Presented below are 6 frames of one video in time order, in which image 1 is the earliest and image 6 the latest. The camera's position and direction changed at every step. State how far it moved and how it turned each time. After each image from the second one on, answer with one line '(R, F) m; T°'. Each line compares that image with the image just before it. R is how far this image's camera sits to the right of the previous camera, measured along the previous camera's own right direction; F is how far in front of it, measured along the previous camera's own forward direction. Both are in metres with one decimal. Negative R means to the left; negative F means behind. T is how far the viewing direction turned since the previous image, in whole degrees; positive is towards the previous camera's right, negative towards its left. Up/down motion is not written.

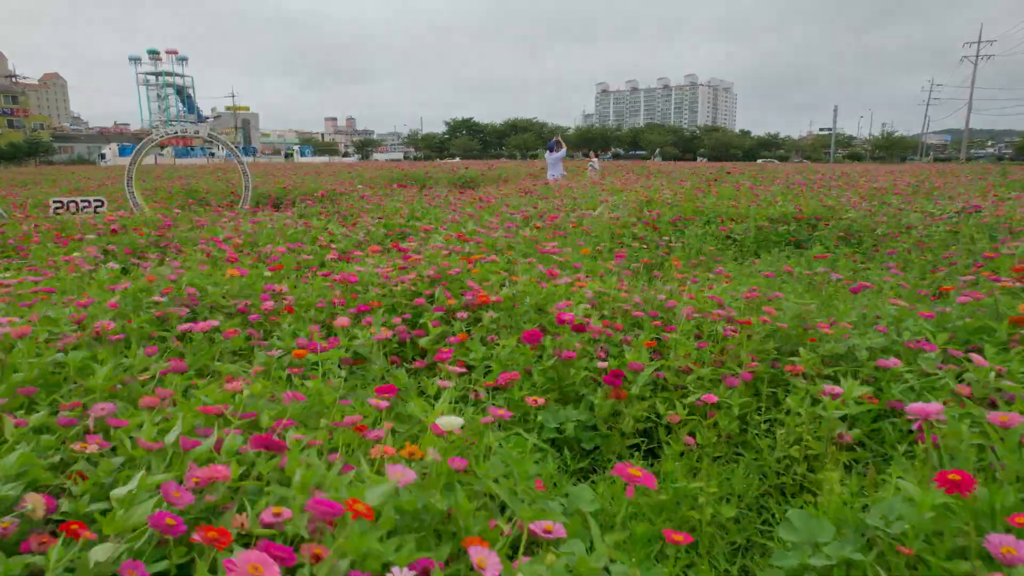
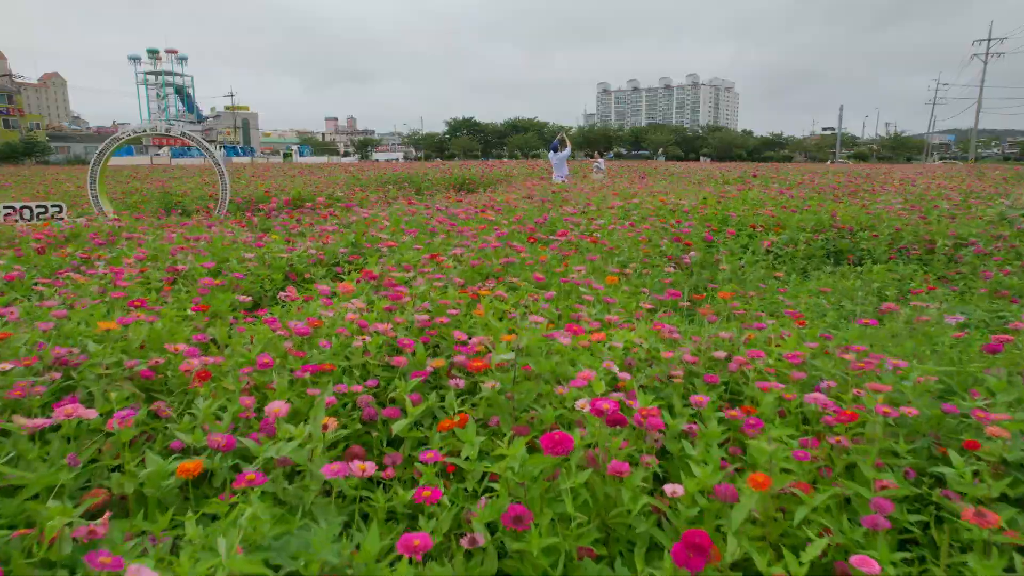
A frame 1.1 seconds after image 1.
(0.0, +0.8) m; 0°
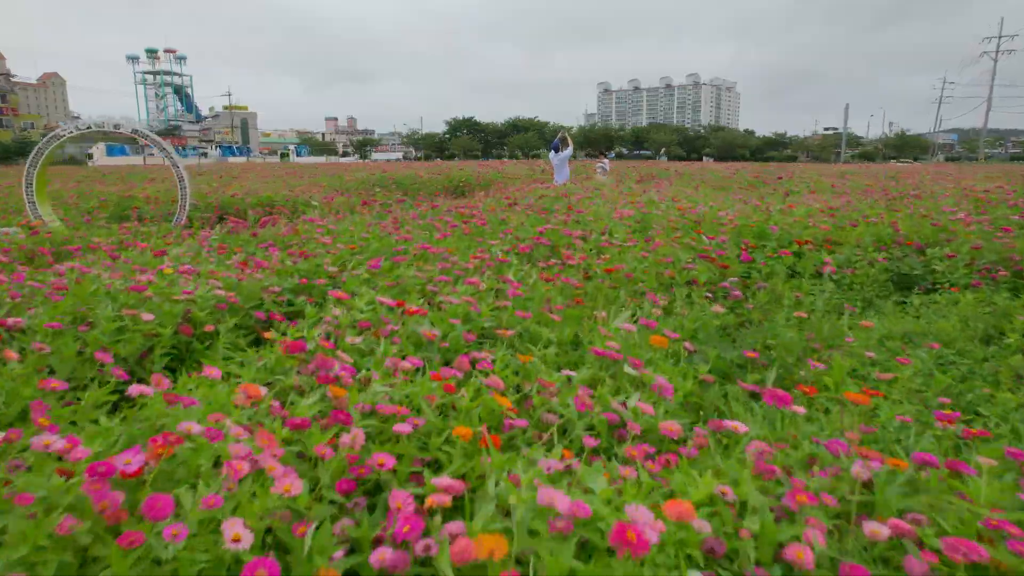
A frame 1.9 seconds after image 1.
(0.0, +1.0) m; 0°
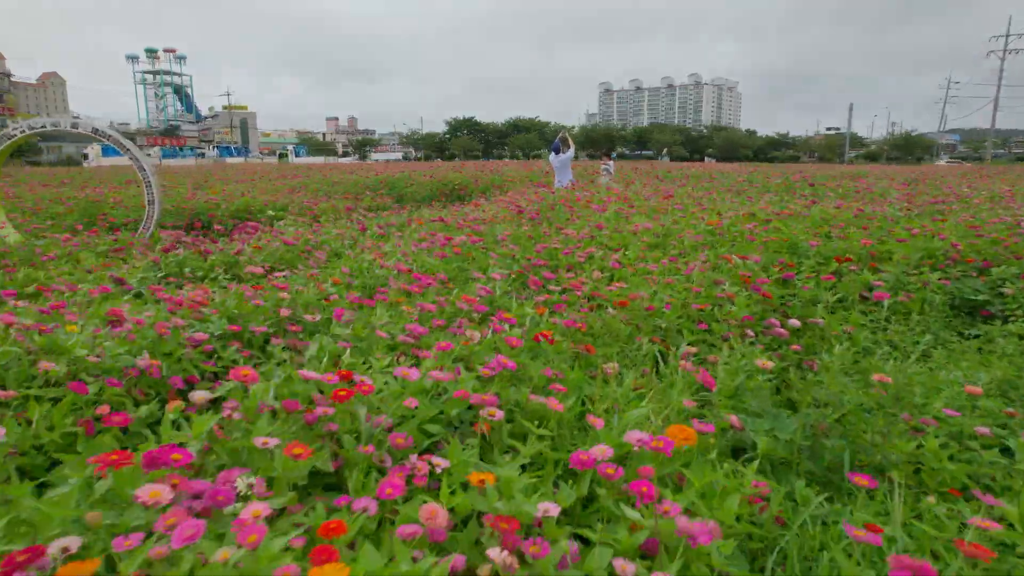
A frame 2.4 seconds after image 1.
(0.0, +0.6) m; 0°
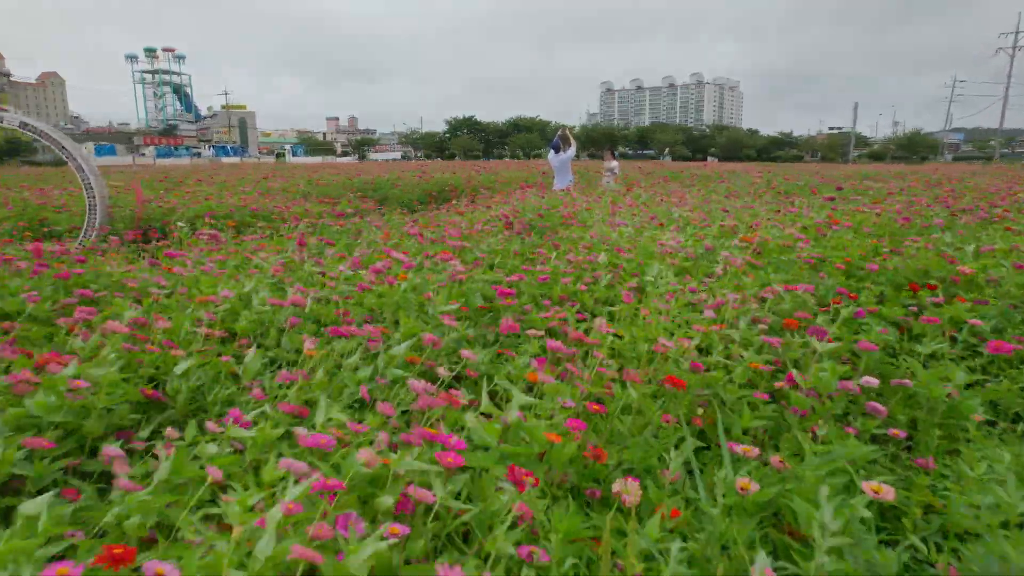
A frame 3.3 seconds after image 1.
(+0.1, +0.8) m; 0°
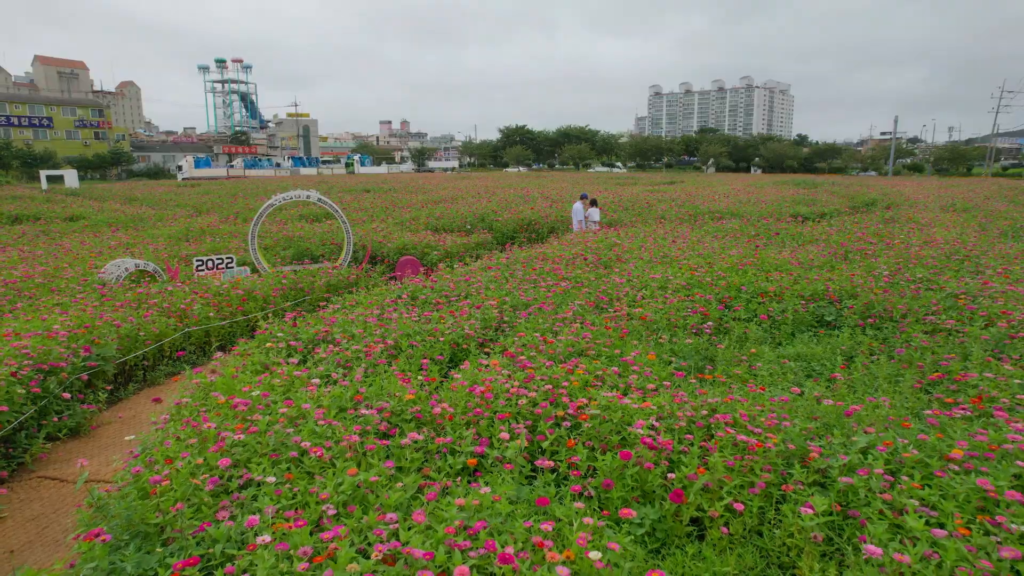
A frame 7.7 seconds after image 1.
(-0.4, -4.6) m; -4°
